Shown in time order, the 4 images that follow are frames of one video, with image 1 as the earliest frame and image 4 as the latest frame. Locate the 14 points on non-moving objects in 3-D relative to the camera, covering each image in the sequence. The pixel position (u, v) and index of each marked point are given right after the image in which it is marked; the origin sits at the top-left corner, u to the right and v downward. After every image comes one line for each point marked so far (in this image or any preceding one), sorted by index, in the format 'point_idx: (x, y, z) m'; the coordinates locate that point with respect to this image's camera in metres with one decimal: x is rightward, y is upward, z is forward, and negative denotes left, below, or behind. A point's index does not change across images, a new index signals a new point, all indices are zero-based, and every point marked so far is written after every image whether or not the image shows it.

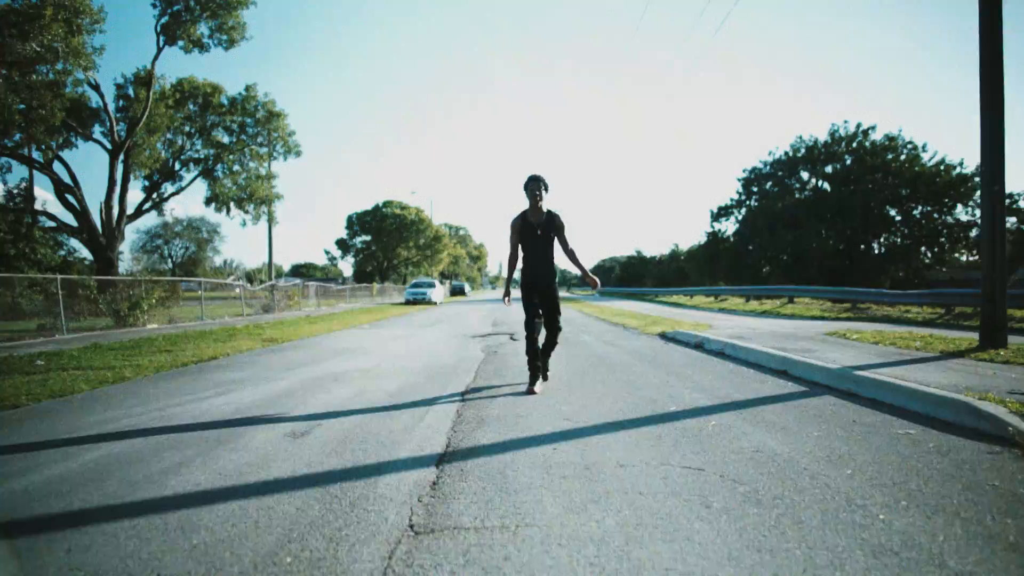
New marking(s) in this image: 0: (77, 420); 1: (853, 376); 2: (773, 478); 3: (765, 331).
0: (-3.8, -1.1, +4.9) m
1: (+3.1, -0.8, +4.8) m
2: (+1.3, -1.0, +2.7) m
3: (+4.6, -0.8, +9.7) m
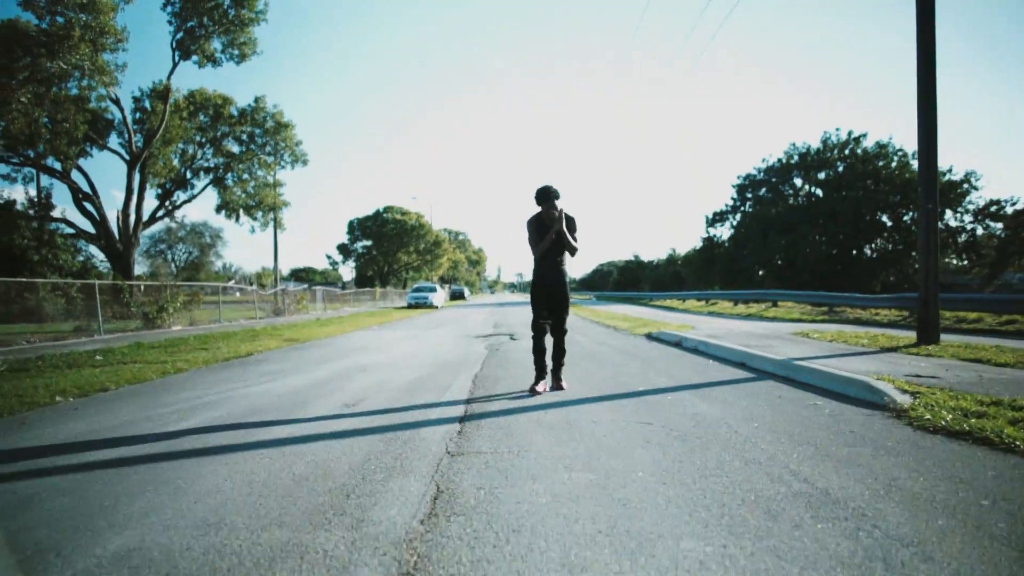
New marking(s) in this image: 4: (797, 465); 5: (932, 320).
0: (-3.8, -1.2, +6.0) m
1: (+3.1, -0.9, +5.9) m
2: (+1.3, -1.0, +3.9) m
3: (+4.6, -0.9, +10.9) m
4: (+1.6, -1.0, +3.0) m
5: (+6.3, -0.5, +8.1) m
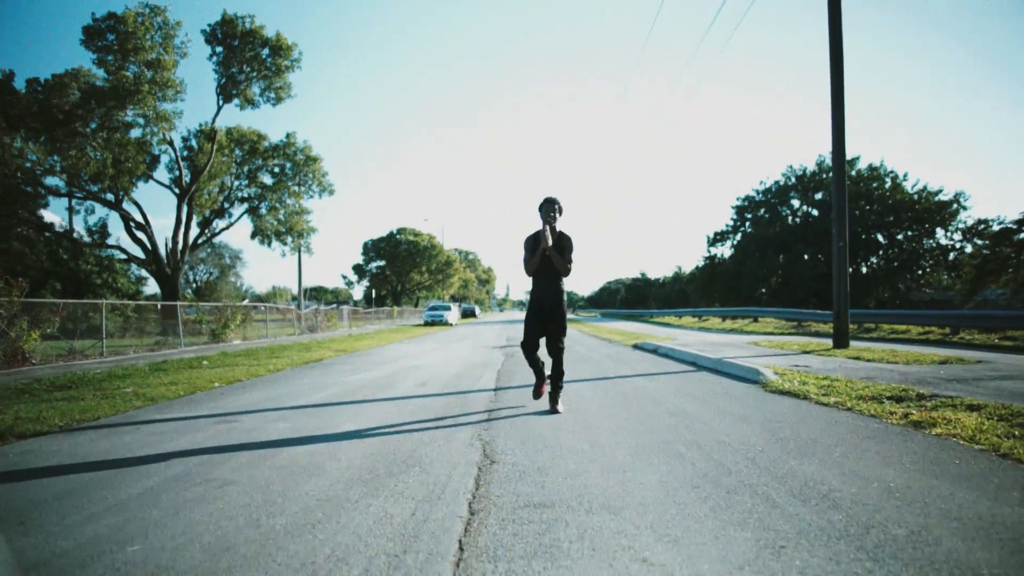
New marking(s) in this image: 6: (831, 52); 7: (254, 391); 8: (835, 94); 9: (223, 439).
0: (-3.6, -1.5, +8.7) m
1: (+3.3, -1.2, +8.5) m
2: (+1.5, -1.3, +6.5) m
3: (+4.9, -1.3, +13.4) m
4: (+1.8, -1.2, +5.7) m
5: (+6.6, -0.8, +10.7) m
6: (+6.8, +5.1, +11.6) m
7: (-3.7, -1.5, +7.7) m
8: (+6.9, +4.2, +11.5) m
9: (-2.6, -1.4, +4.9) m
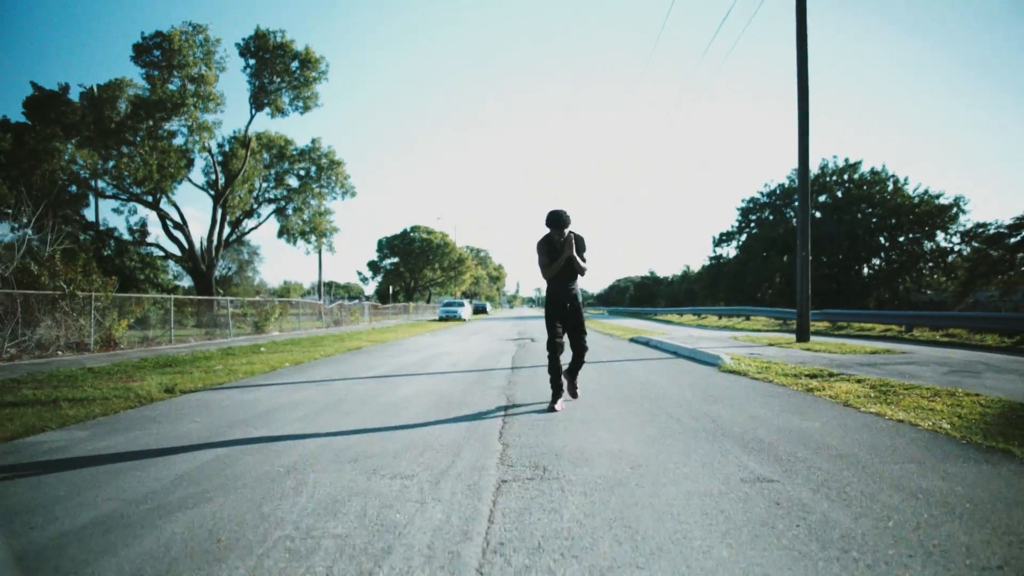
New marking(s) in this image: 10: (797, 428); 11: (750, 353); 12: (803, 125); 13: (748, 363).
0: (-3.4, -1.5, +10.8) m
1: (+3.6, -1.2, +10.5) m
2: (+1.7, -1.3, +8.5) m
3: (+5.2, -1.4, +15.4) m
4: (+2.0, -1.3, +7.6) m
5: (+6.9, -0.9, +12.6) m
6: (+7.2, +5.0, +13.4) m
7: (-3.5, -1.5, +9.8) m
8: (+7.2, +4.1, +13.3) m
9: (-2.5, -1.4, +6.9) m
10: (+2.3, -1.2, +4.4) m
11: (+4.5, -1.2, +10.2) m
12: (+7.2, +4.0, +13.3) m
13: (+3.9, -1.2, +8.9) m
